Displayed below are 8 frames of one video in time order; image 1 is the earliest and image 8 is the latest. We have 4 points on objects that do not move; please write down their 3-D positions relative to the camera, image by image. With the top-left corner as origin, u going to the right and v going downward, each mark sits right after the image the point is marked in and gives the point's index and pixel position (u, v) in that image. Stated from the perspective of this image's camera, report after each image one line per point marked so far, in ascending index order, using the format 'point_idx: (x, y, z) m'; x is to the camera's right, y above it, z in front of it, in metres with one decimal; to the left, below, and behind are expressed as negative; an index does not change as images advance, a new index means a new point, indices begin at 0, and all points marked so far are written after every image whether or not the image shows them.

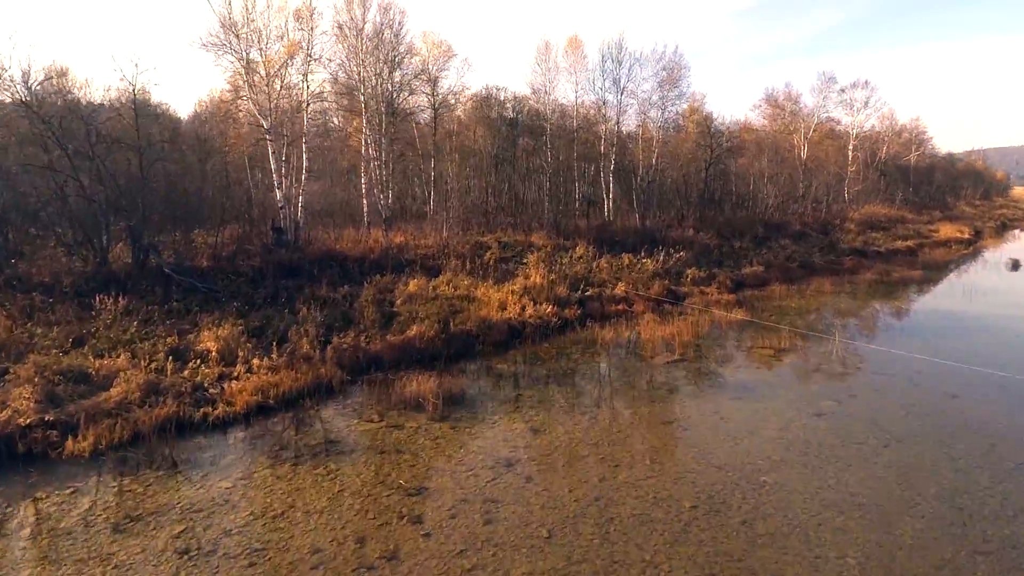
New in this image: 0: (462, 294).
0: (-2.2, -0.2, +18.7) m
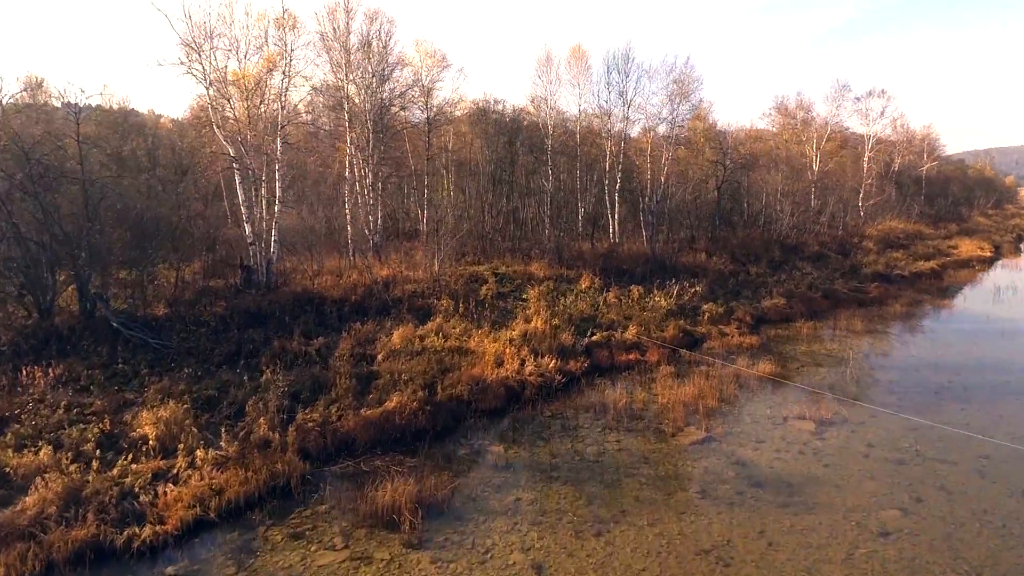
0: (-2.3, -2.2, +16.5) m
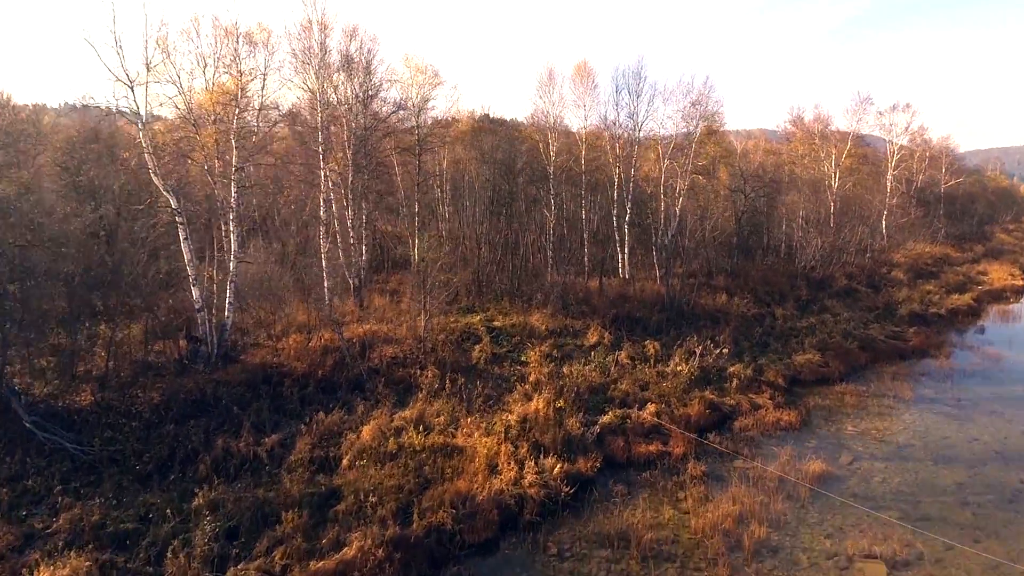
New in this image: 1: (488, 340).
0: (-2.4, -4.8, +13.6) m
1: (-1.1, -2.4, +19.3) m
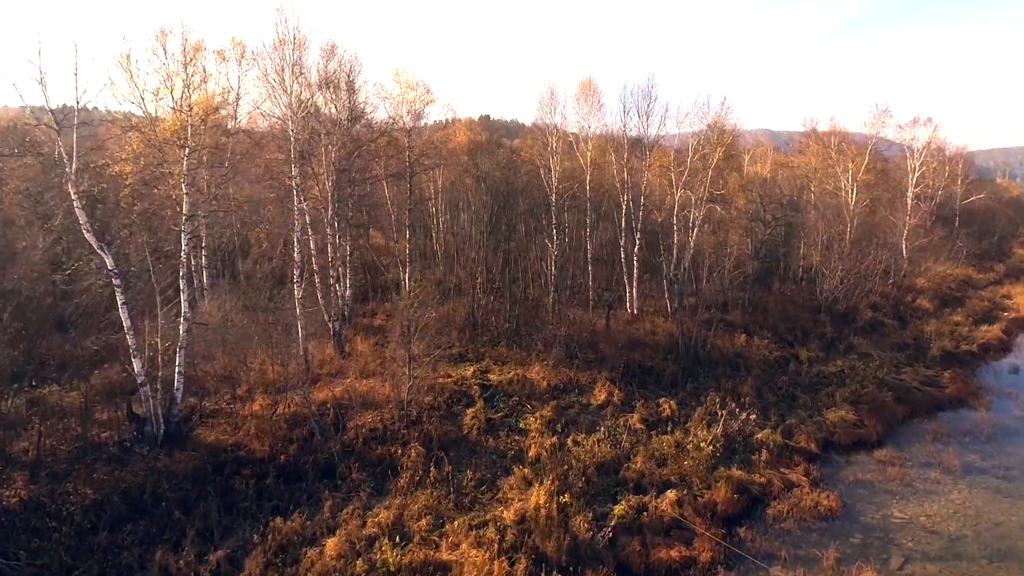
0: (-2.5, -7.0, +11.3) m
1: (-1.2, -4.6, +17.0) m
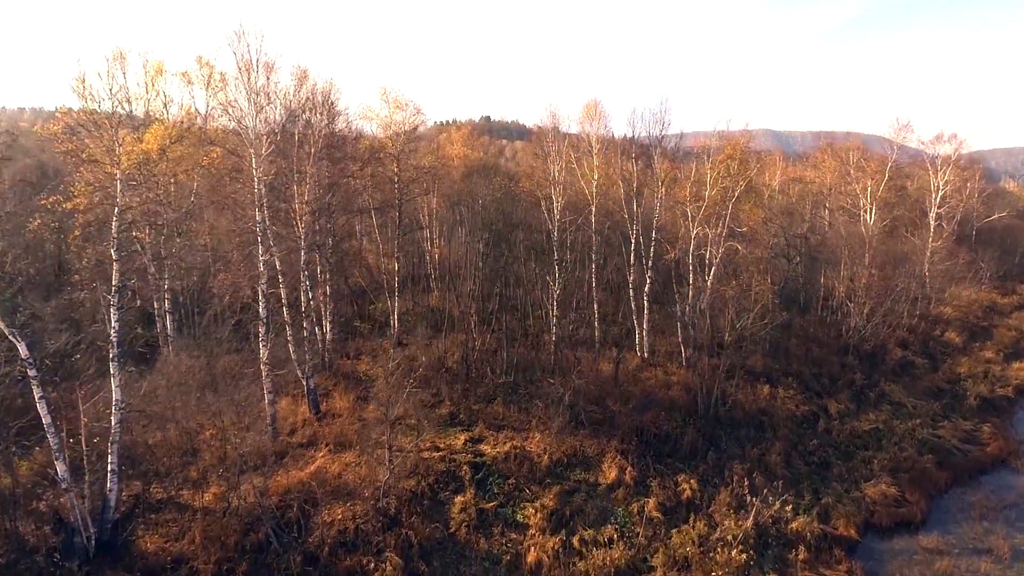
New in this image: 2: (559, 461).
0: (-2.7, -9.3, +9.0) m
1: (-1.3, -6.8, +14.7) m
2: (+1.8, -6.5, +16.0) m
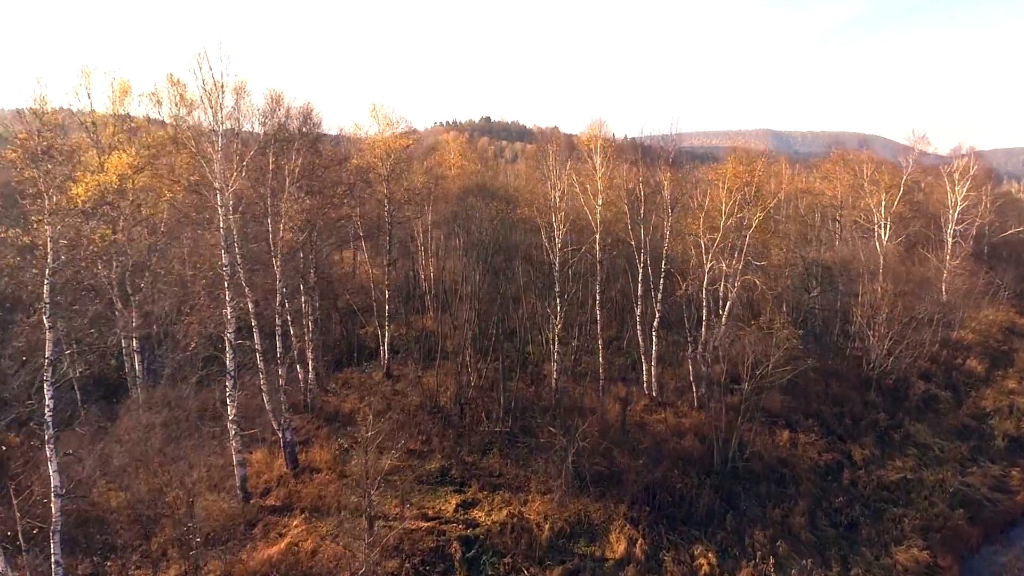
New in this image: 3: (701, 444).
0: (-2.8, -11.0, +7.3) m
1: (-1.4, -8.5, +13.0) m
2: (+1.7, -8.1, +14.4) m
3: (+8.1, -6.7, +18.3) m
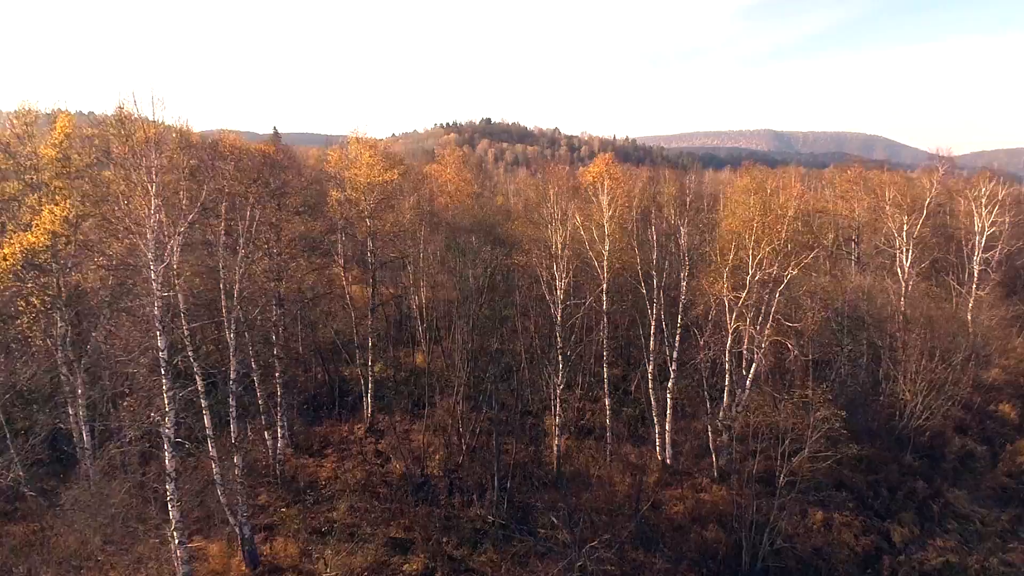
0: (-3.0, -13.4, +5.0) m
1: (-1.6, -11.0, +10.7) m
2: (+1.5, -10.6, +12.1) m
3: (+7.9, -9.2, +16.0) m
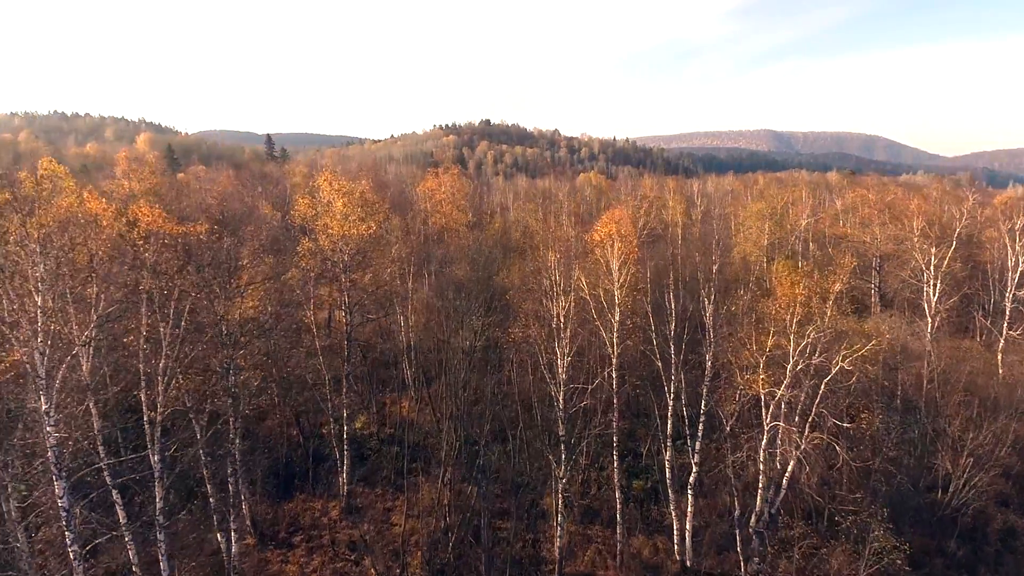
0: (-3.2, -16.3, +2.4) m
1: (-1.8, -13.9, +8.1) m
2: (+1.3, -13.5, +9.5) m
3: (+7.6, -12.1, +13.4) m
